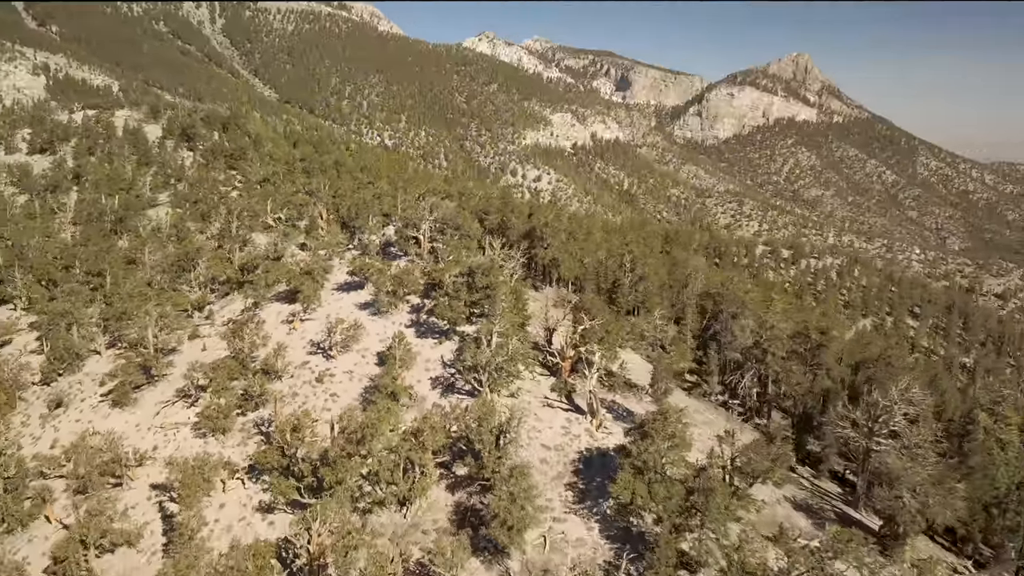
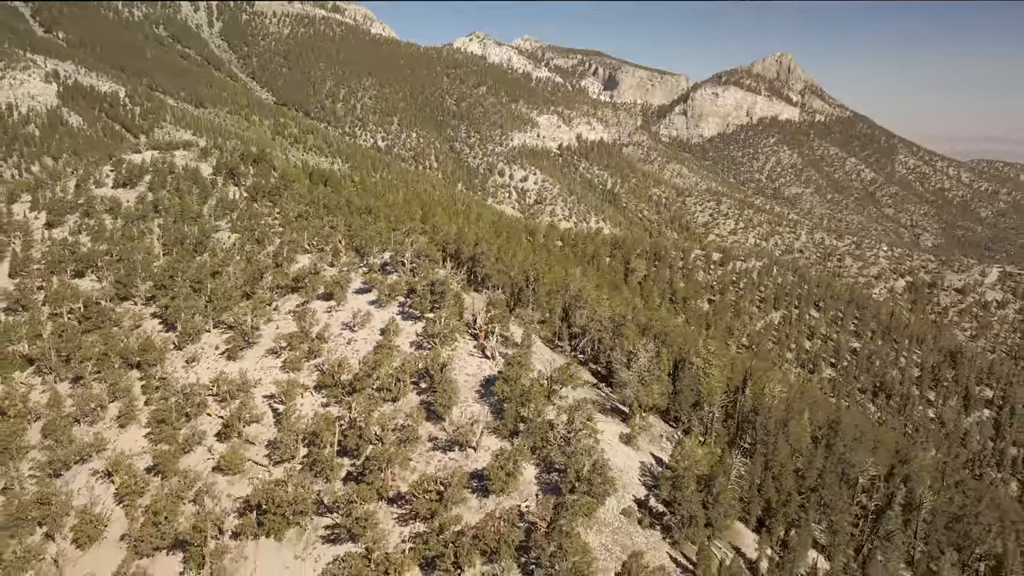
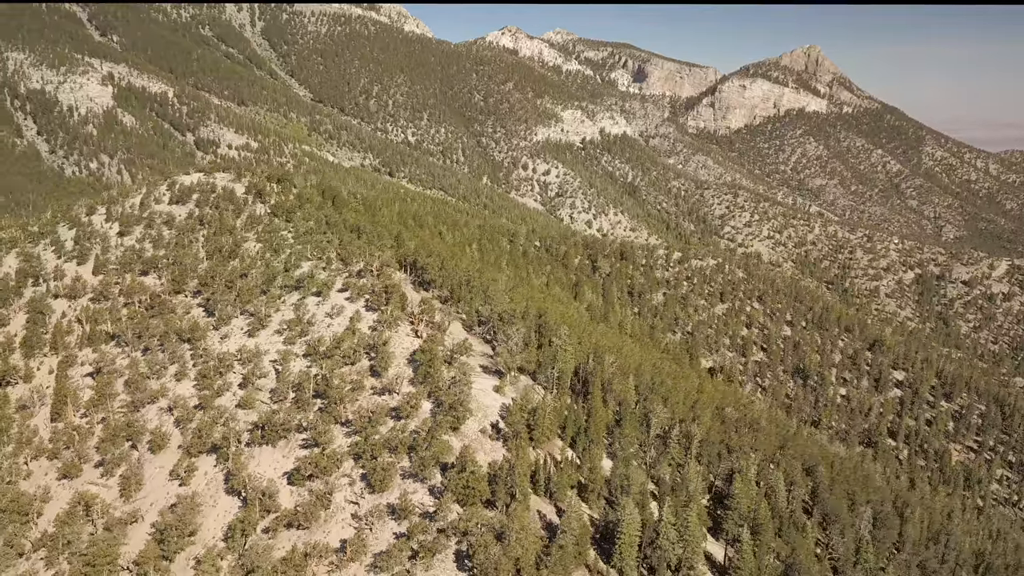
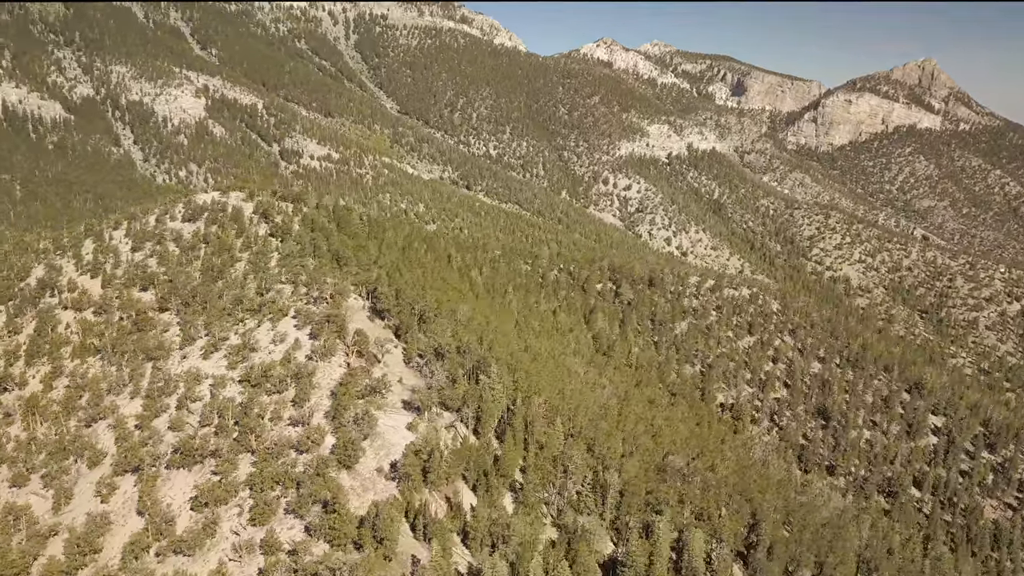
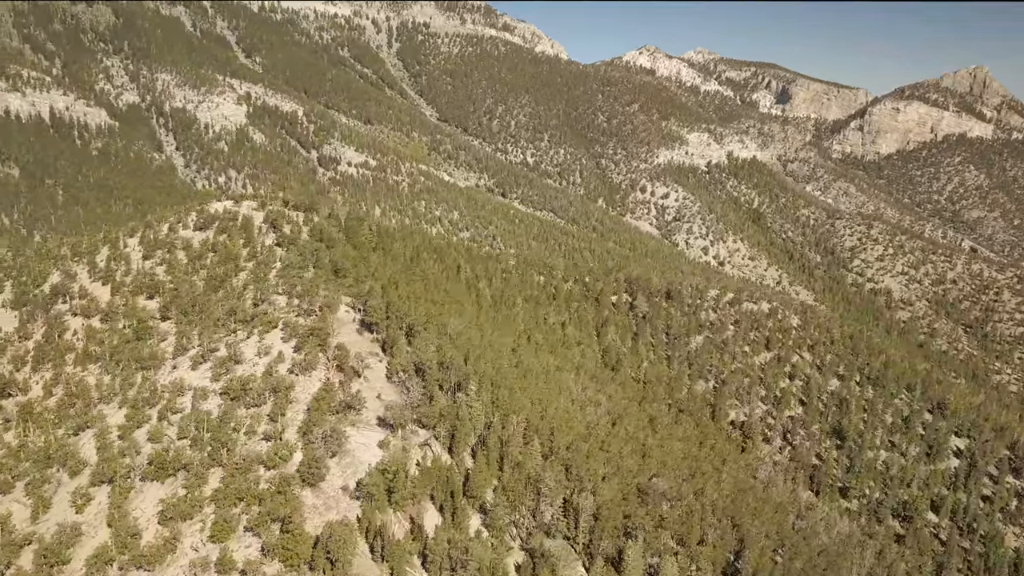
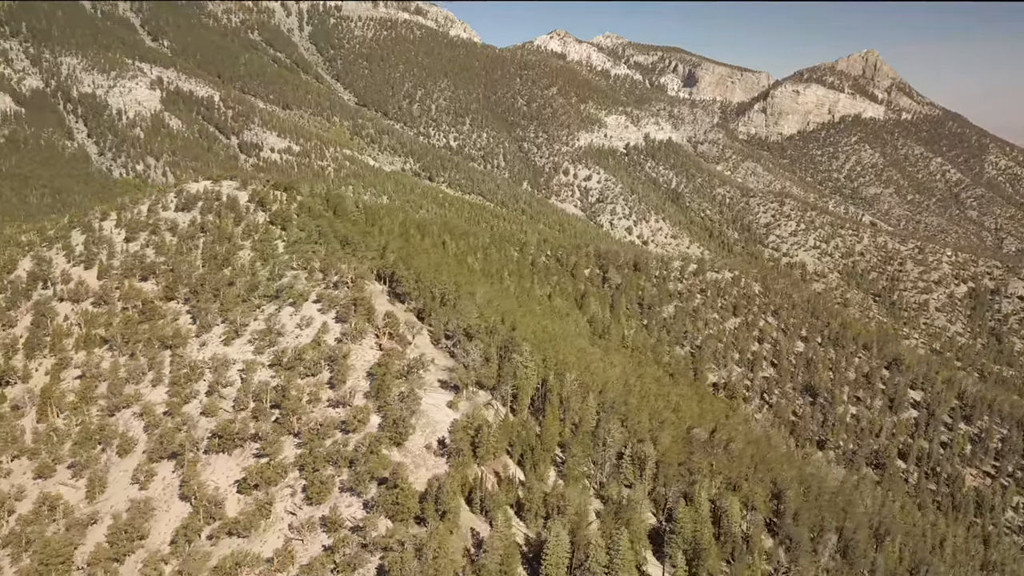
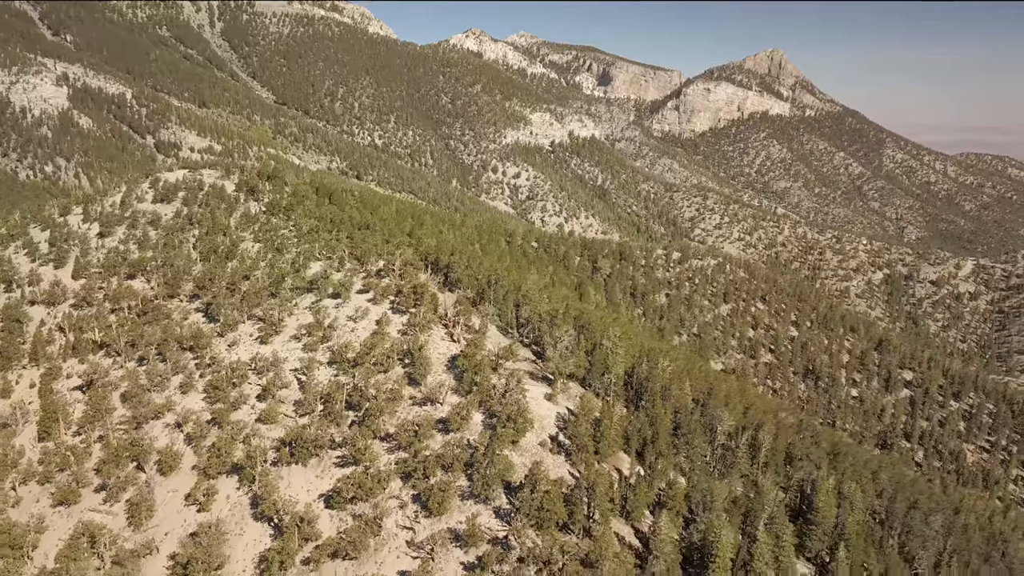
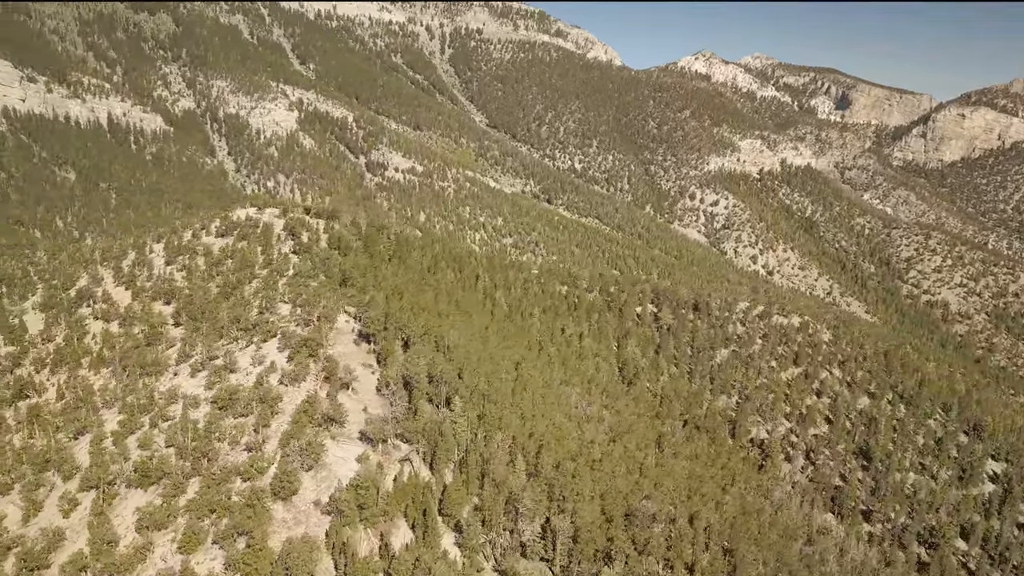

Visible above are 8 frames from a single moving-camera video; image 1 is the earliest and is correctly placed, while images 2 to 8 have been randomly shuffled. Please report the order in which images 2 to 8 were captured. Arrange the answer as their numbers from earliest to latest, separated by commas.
2, 7, 3, 6, 4, 5, 8
